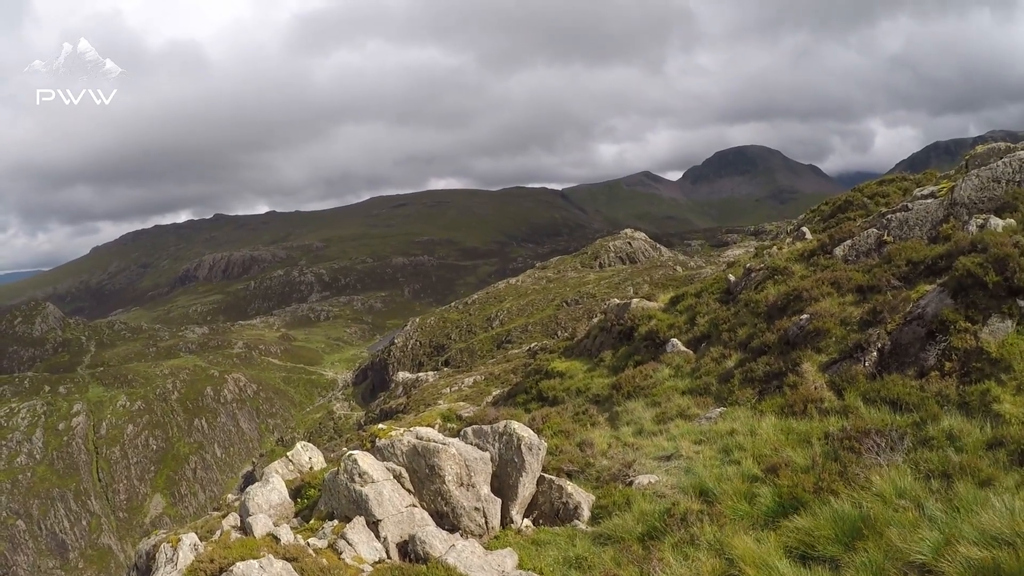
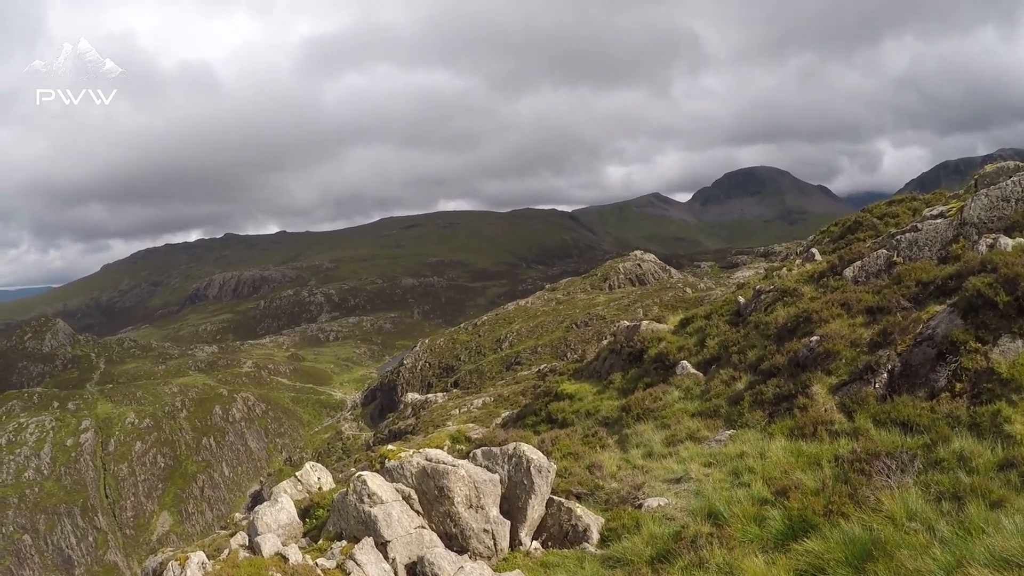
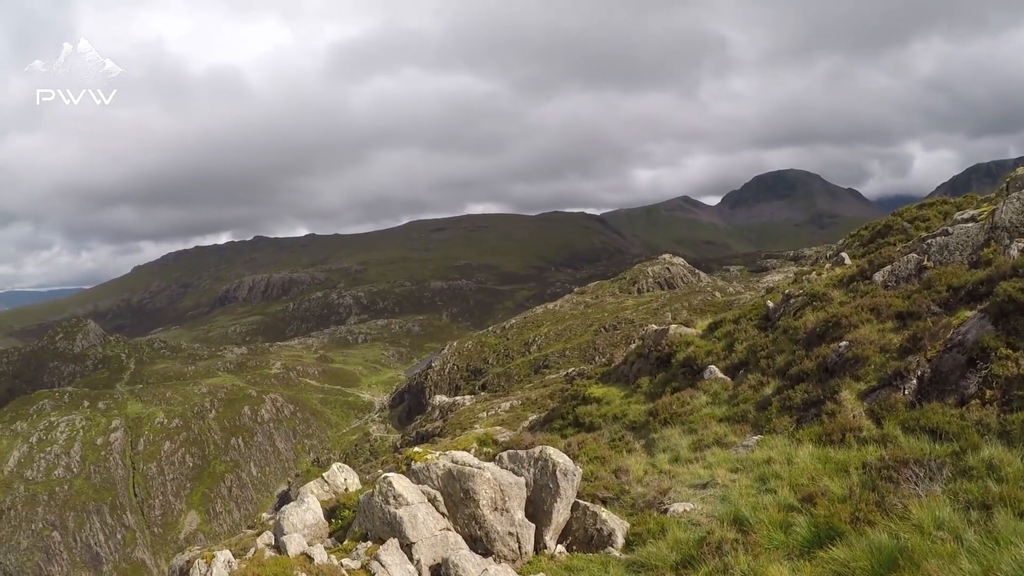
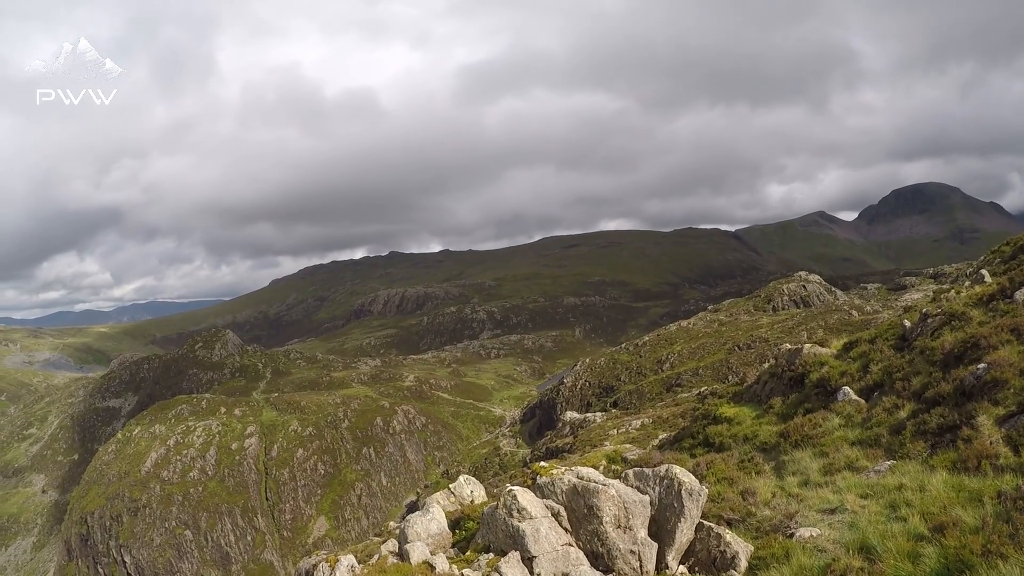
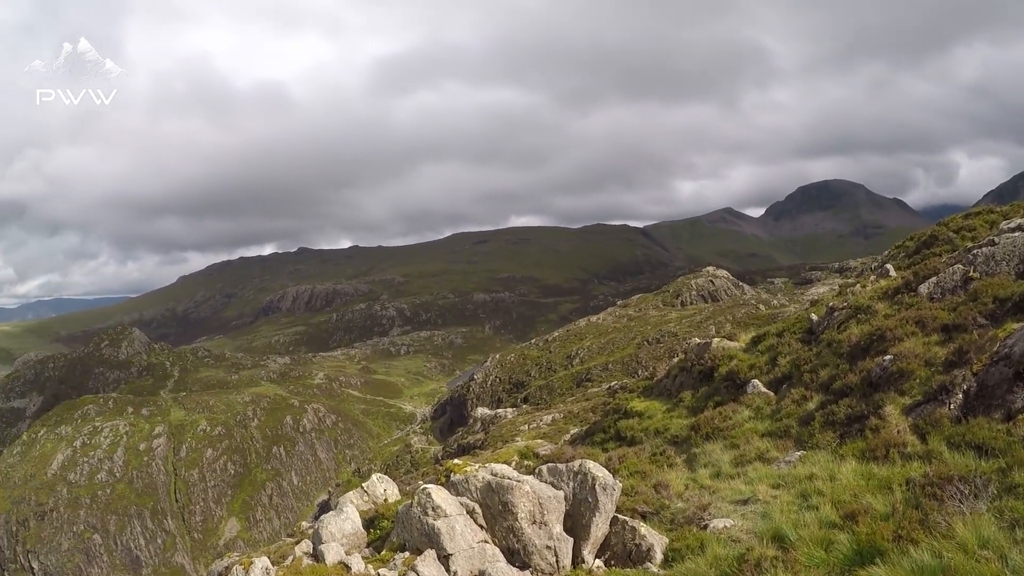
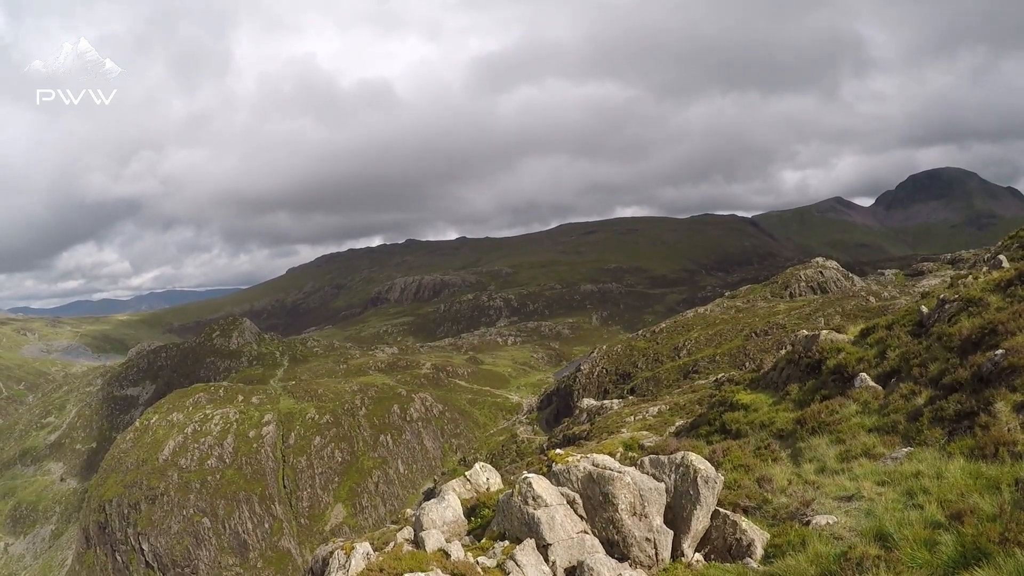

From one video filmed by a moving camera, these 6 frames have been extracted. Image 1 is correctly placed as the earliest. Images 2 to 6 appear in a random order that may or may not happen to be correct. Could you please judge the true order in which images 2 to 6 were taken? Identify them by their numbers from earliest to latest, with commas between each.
2, 3, 5, 4, 6
